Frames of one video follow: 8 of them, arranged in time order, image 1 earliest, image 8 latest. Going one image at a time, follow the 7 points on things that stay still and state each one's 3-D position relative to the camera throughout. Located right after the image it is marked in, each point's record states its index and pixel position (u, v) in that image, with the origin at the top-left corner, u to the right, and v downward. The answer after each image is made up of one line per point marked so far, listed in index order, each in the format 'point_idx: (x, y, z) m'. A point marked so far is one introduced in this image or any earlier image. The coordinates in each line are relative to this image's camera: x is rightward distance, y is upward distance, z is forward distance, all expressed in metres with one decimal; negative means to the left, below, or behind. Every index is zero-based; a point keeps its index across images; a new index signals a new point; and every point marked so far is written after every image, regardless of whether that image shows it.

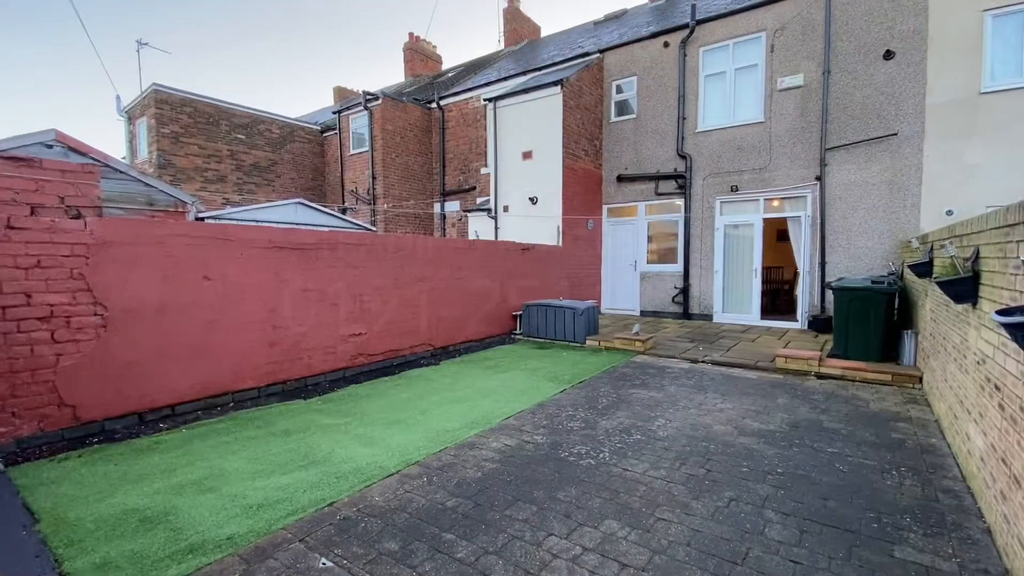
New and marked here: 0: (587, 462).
0: (+0.6, -1.3, +3.5) m
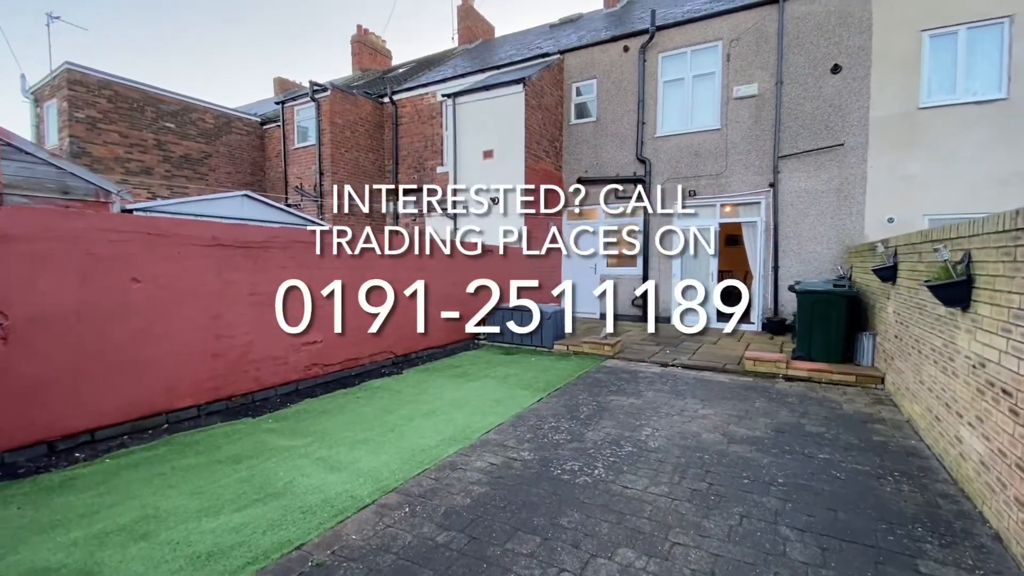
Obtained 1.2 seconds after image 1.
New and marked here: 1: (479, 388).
0: (+0.5, -1.3, +3.2) m
1: (-0.4, -1.2, +5.4) m
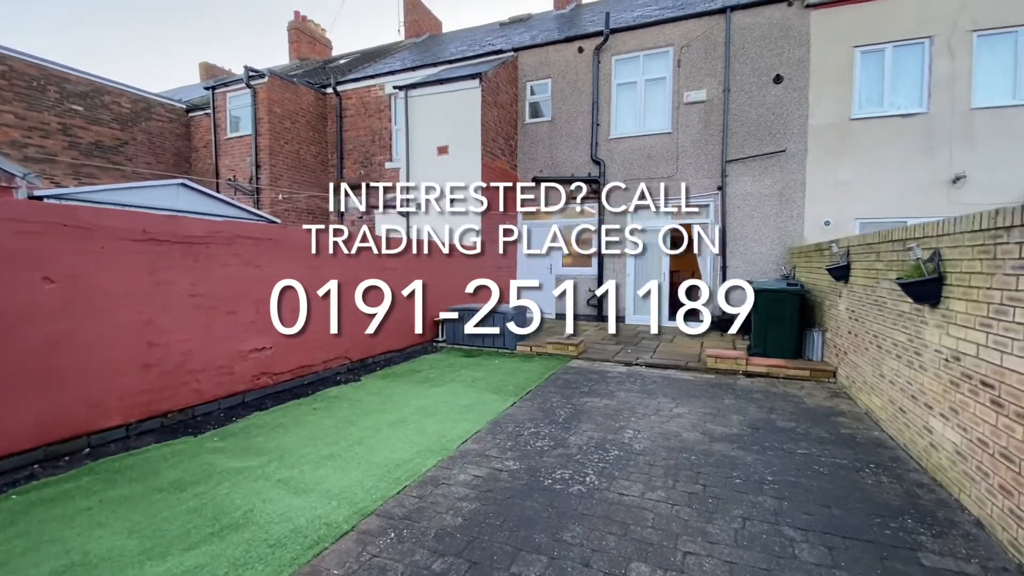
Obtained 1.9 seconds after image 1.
0: (+0.4, -1.3, +3.1) m
1: (-0.7, -1.2, +5.1) m
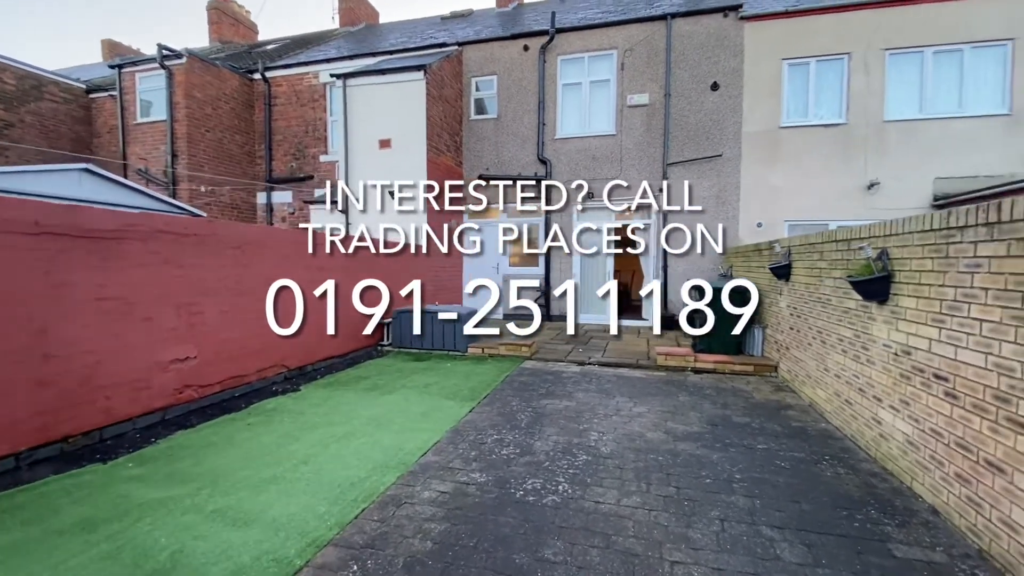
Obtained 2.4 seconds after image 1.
0: (+0.2, -1.3, +2.9) m
1: (-1.1, -1.2, +4.8) m
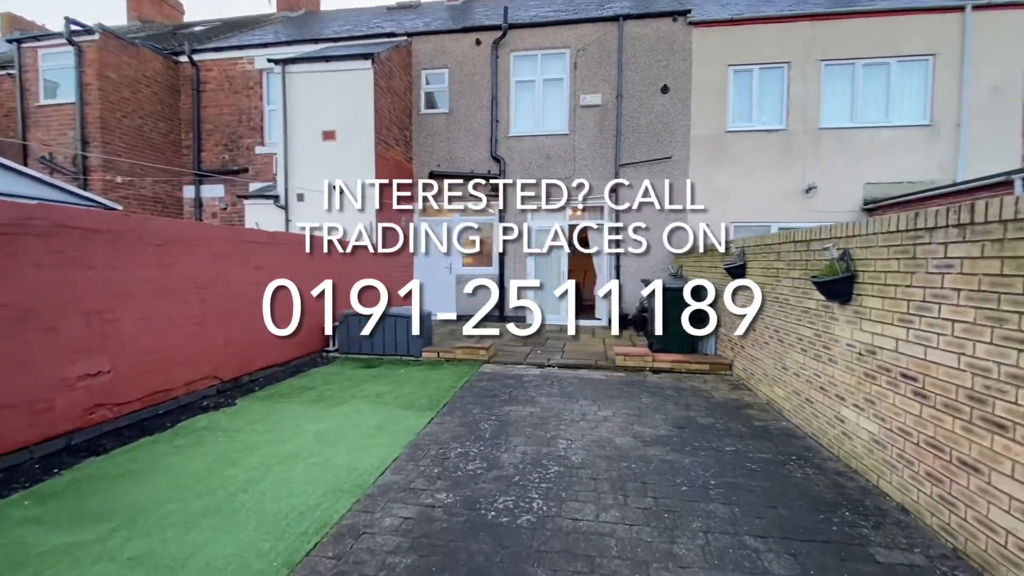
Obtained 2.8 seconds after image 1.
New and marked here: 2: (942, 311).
0: (+0.1, -1.3, +2.7) m
1: (-1.5, -1.2, +4.4) m
2: (+2.3, -0.1, +2.5) m
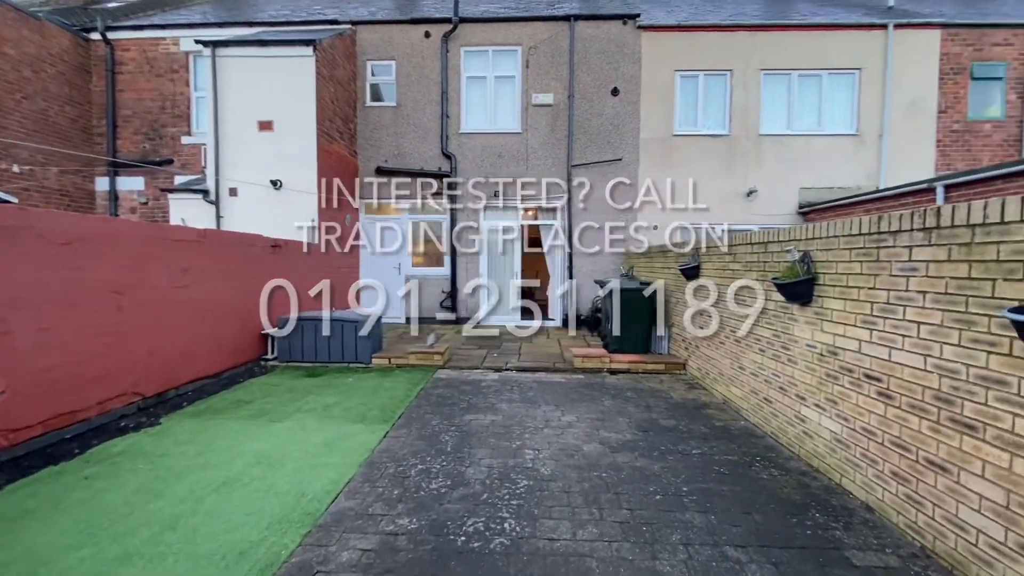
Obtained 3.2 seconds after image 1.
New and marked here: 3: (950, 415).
0: (-0.1, -1.3, +2.5) m
1: (-1.8, -1.2, +4.0) m
2: (+2.1, -0.1, +2.6) m
3: (+2.1, -0.6, +2.3) m
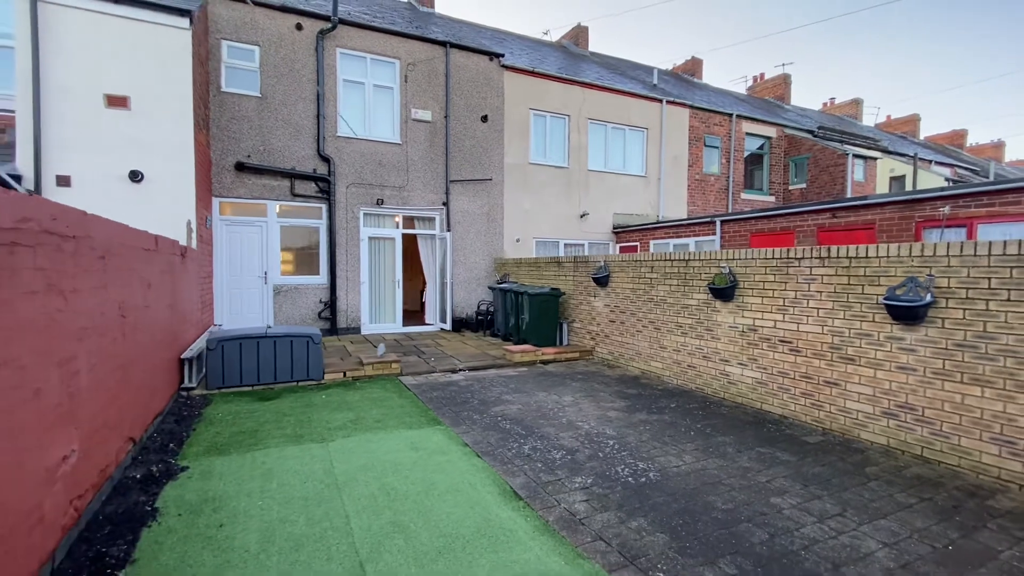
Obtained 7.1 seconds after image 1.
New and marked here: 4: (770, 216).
0: (+1.0, -1.4, +3.5) m
1: (-1.3, -1.3, +4.1) m
2: (+2.9, -0.1, +4.6) m
3: (+3.0, -0.6, +4.4) m
4: (+4.8, +1.4, +8.9) m
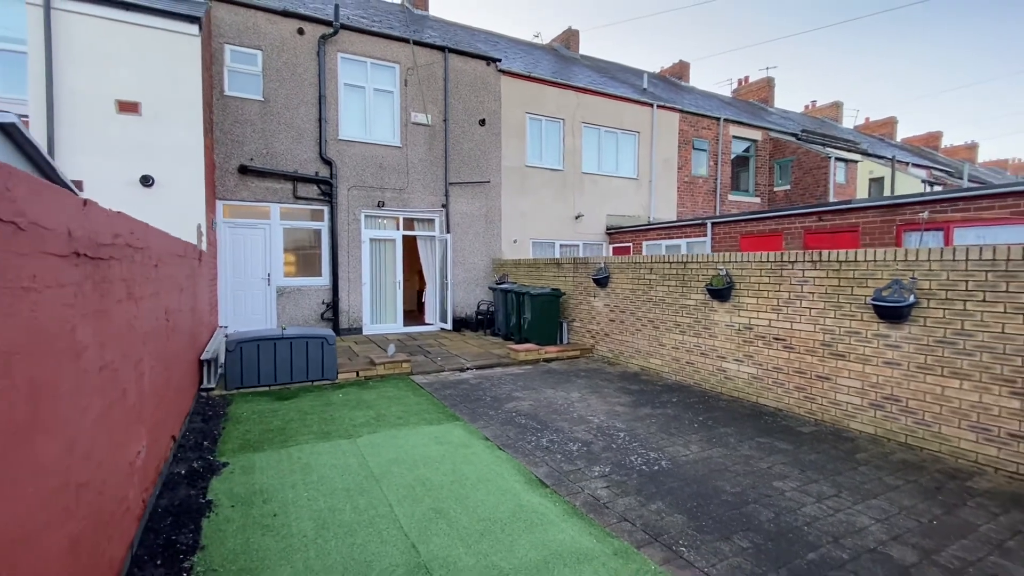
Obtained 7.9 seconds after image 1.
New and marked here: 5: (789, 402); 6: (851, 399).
0: (+1.2, -1.4, +3.8) m
1: (-1.1, -1.4, +4.3) m
2: (+3.0, -0.2, +5.0) m
3: (+3.2, -0.6, +4.8) m
4: (+4.8, +1.4, +9.3) m
5: (+3.0, -1.2, +5.1) m
6: (+3.3, -1.1, +4.6) m
